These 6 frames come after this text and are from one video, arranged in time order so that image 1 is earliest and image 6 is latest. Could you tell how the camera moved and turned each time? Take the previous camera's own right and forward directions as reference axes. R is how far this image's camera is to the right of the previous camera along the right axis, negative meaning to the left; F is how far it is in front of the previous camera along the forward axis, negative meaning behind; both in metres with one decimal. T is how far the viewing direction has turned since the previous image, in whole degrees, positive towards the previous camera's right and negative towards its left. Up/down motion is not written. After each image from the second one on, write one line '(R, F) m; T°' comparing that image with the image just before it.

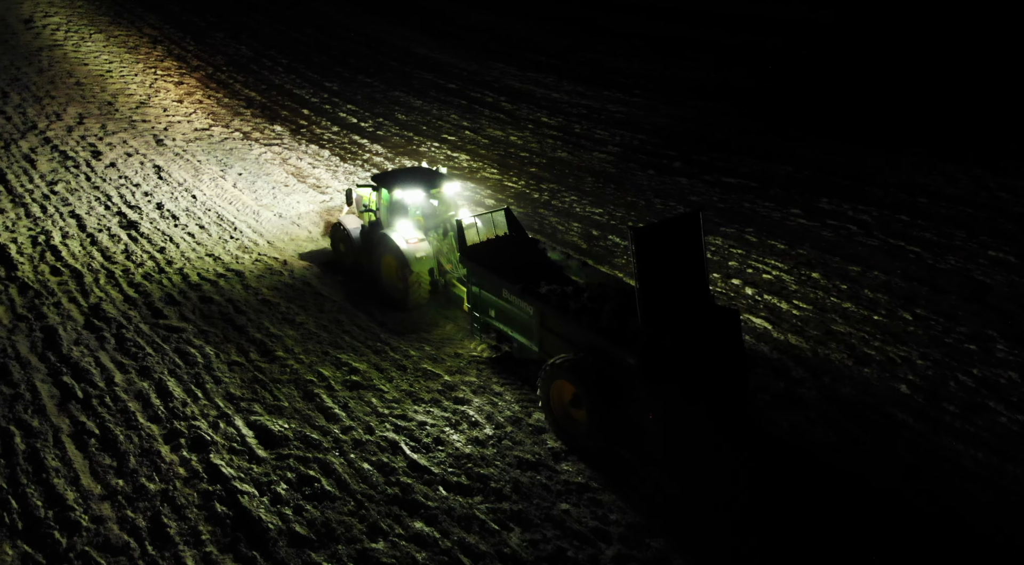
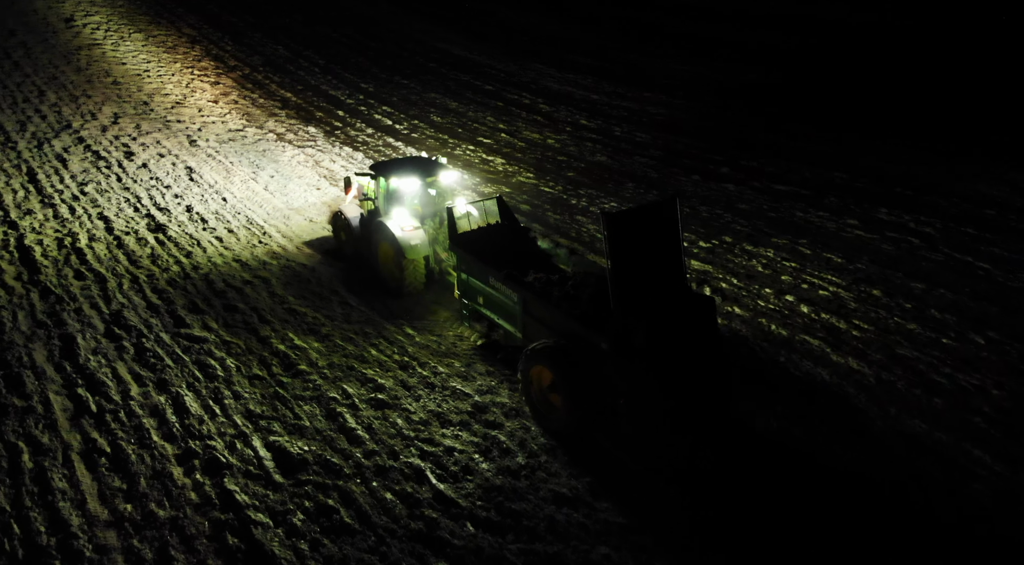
(0.0, +0.6) m; -2°
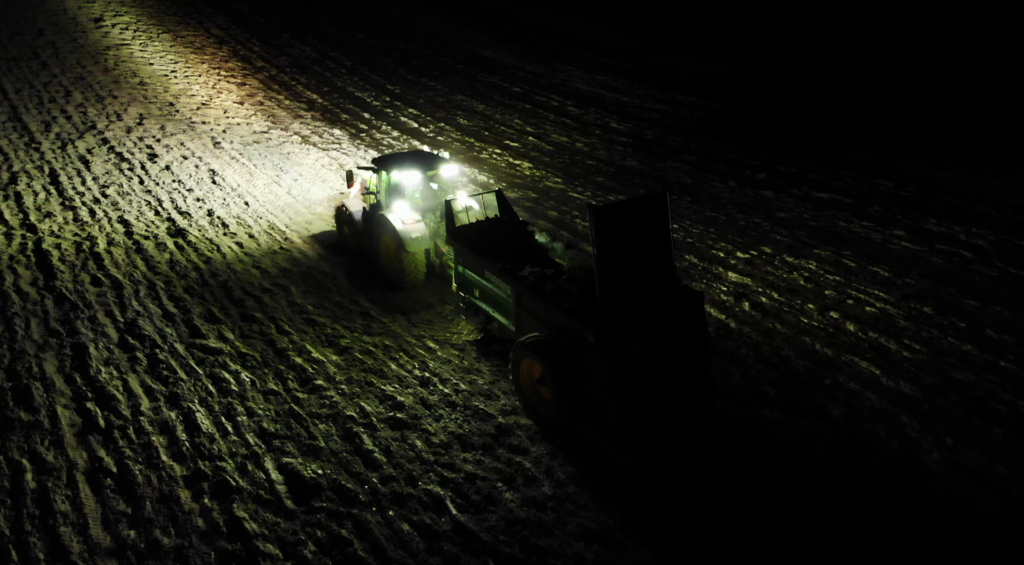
(0.0, +0.5) m; -2°
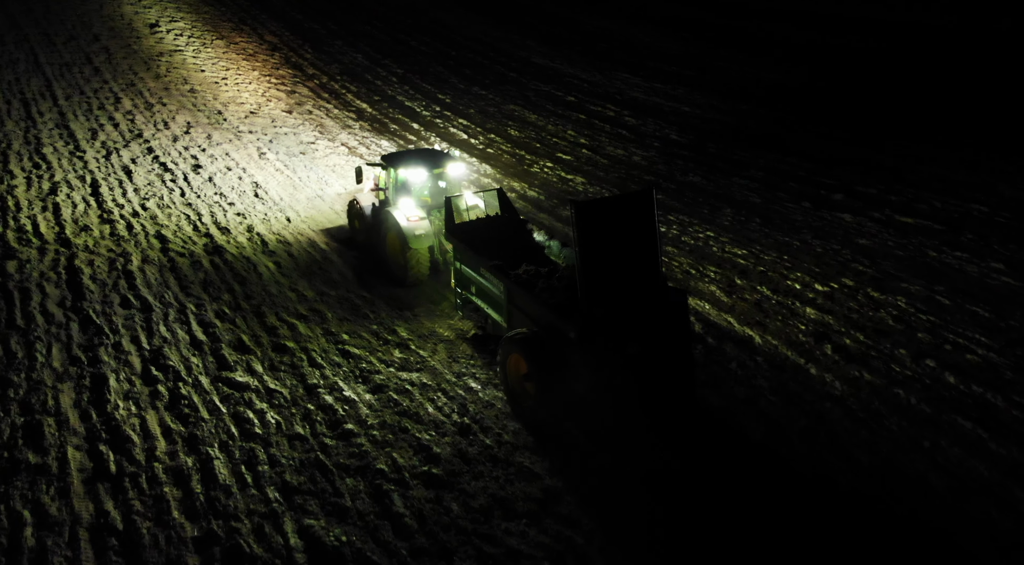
(0.0, +0.9) m; -3°
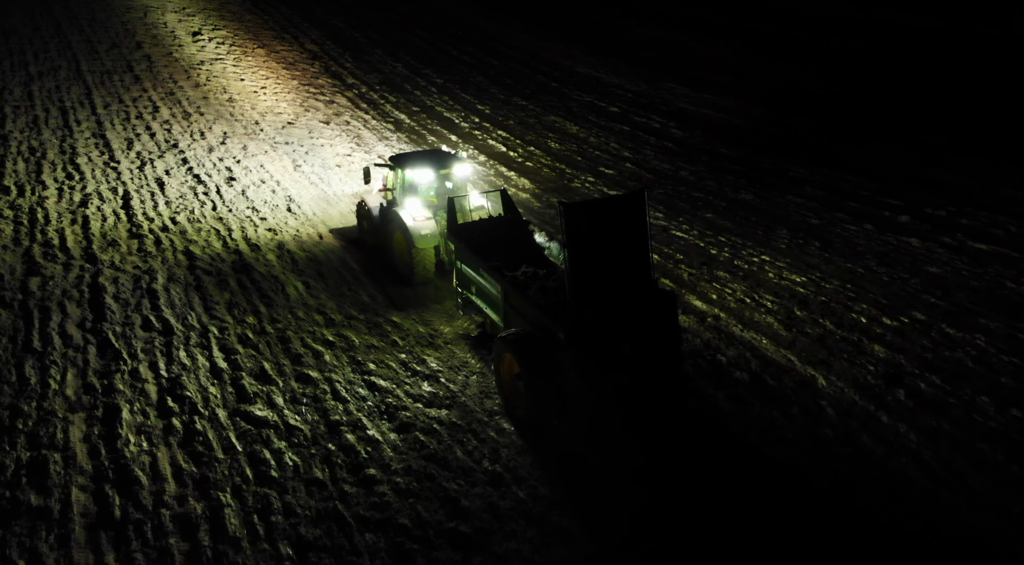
(0.0, +0.7) m; -3°
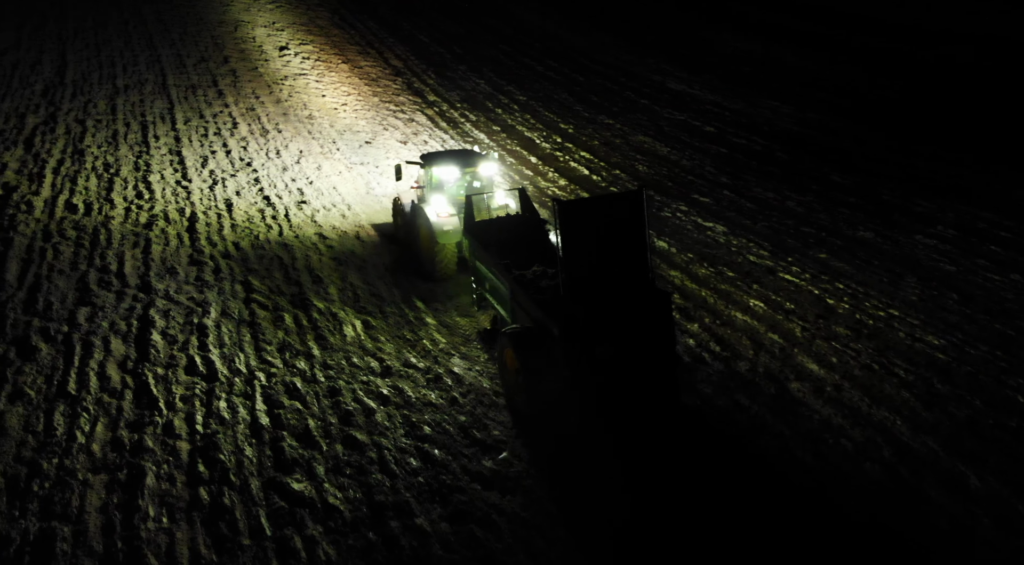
(0.0, +1.3) m; -5°
